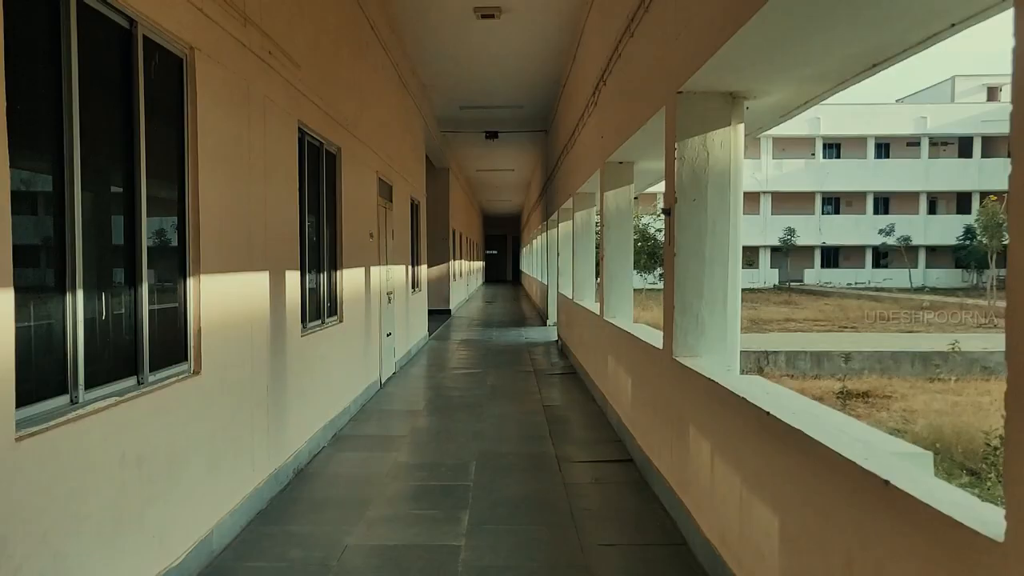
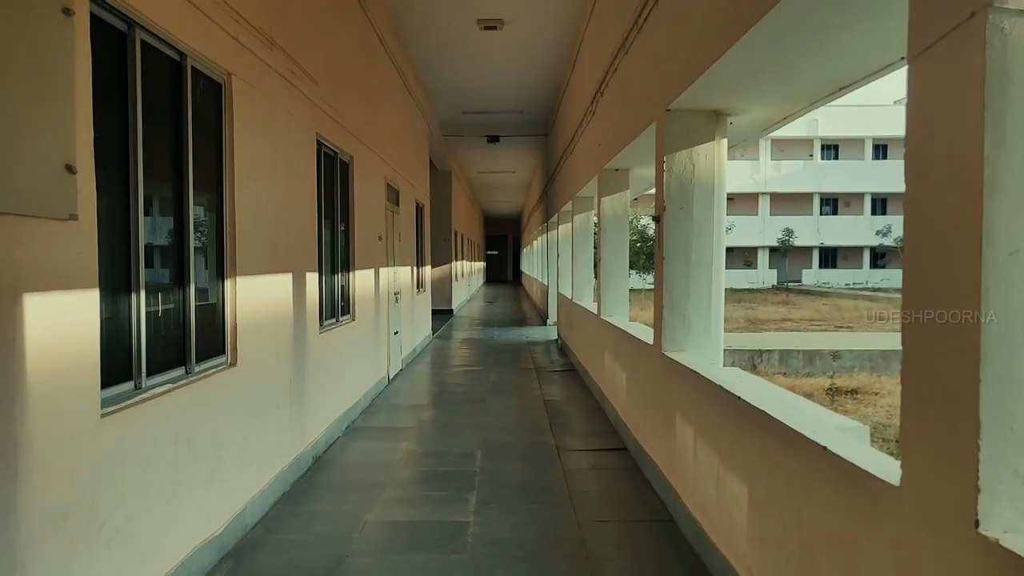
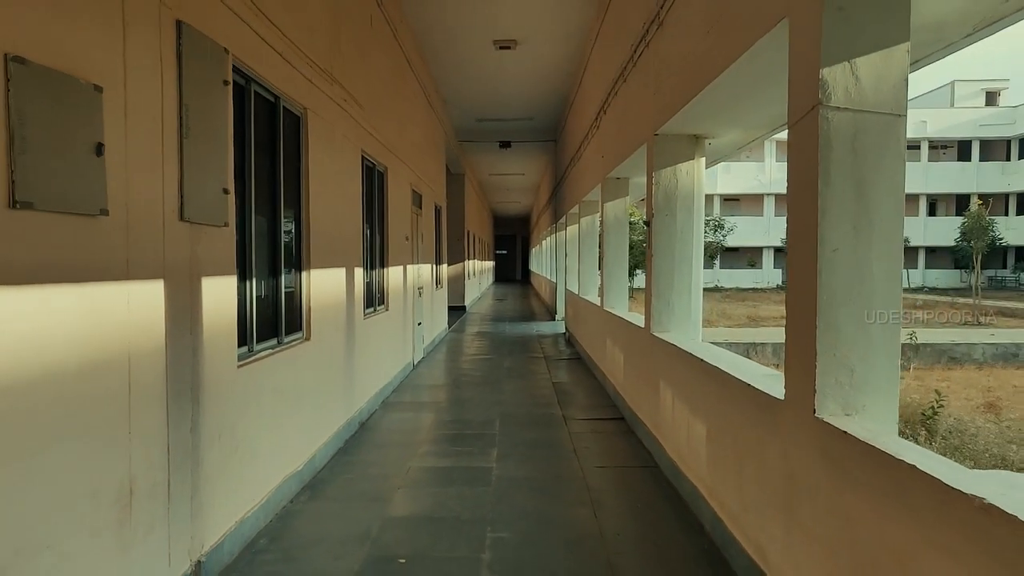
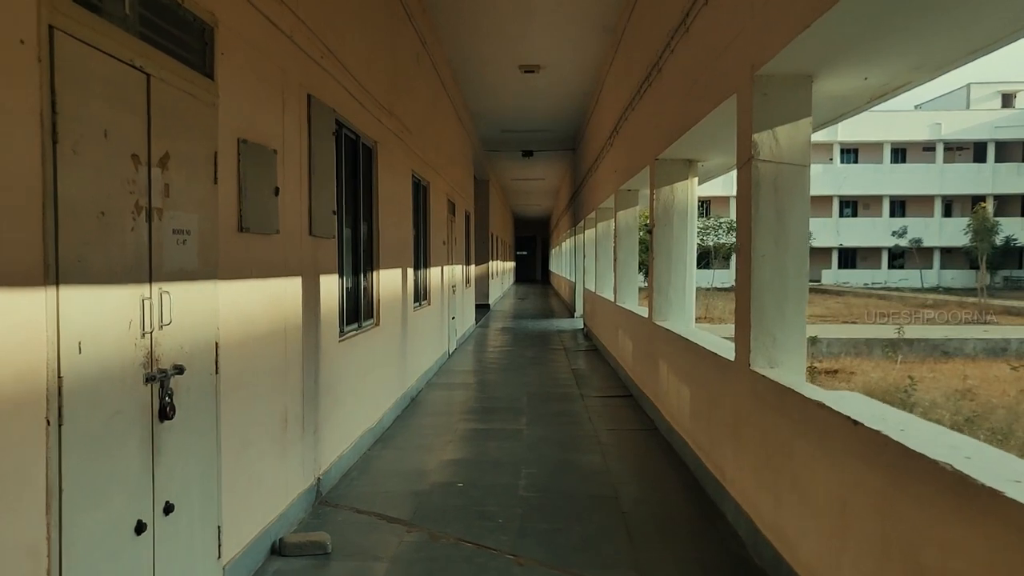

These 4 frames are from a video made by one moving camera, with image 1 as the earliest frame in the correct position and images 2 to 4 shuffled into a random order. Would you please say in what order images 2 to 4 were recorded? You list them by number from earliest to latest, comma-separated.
2, 3, 4
